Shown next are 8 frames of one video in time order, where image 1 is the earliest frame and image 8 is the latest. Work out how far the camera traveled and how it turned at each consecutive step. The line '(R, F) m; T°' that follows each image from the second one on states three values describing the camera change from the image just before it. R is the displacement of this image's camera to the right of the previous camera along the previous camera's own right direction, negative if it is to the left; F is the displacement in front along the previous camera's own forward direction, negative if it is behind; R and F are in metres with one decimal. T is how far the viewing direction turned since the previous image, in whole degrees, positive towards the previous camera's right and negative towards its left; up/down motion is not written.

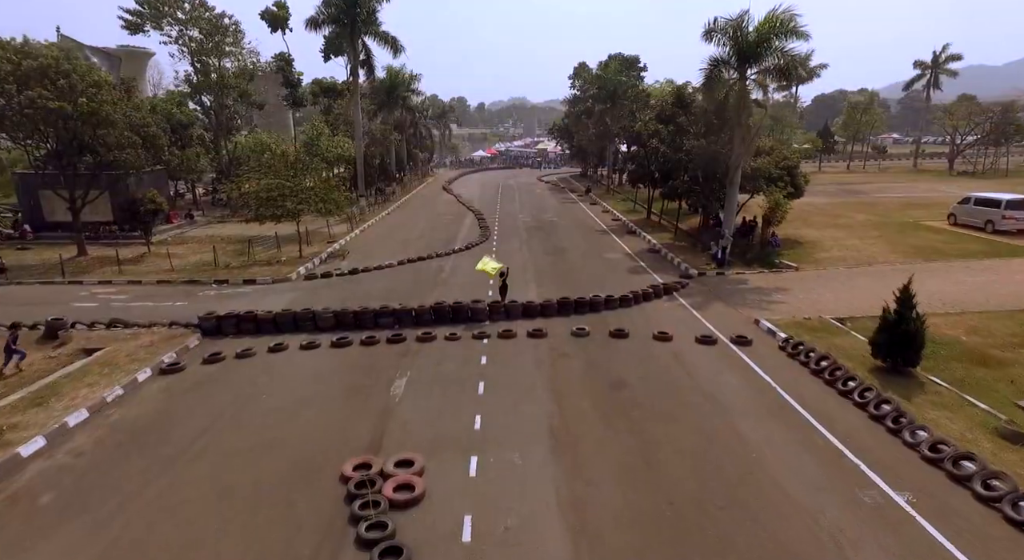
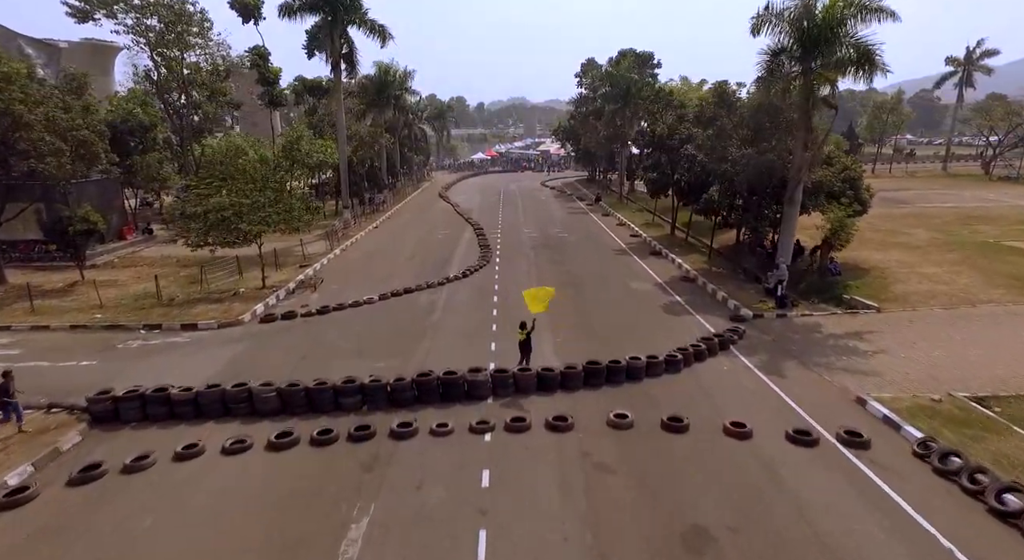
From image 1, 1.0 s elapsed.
(-0.2, +3.9) m; 0°
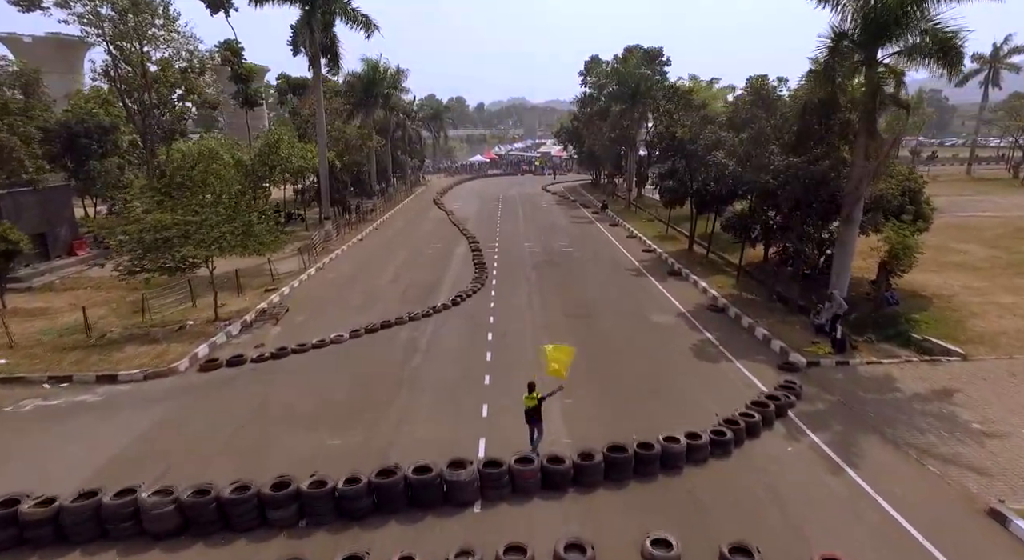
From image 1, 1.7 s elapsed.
(+0.1, +3.0) m; 0°
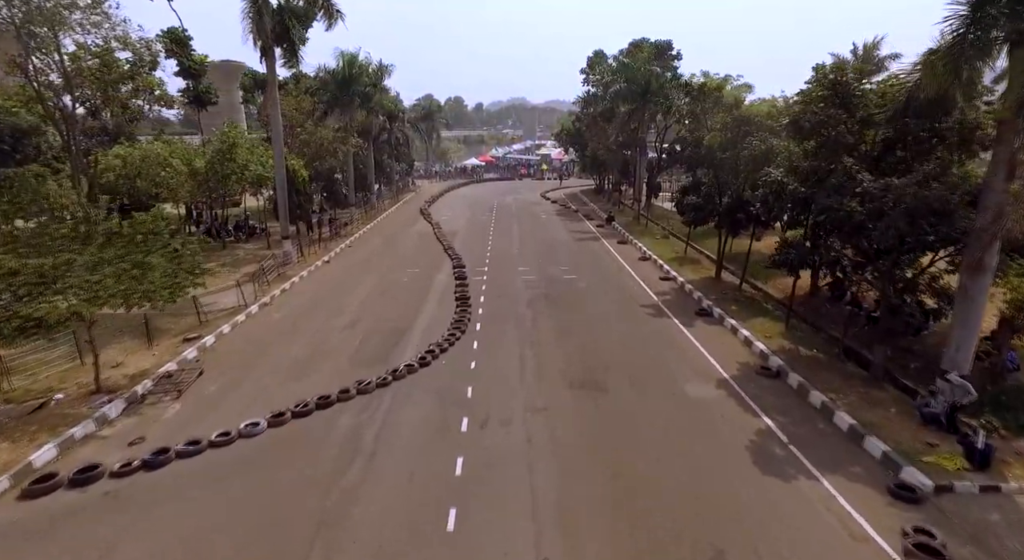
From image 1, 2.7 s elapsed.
(+0.3, +4.2) m; 0°
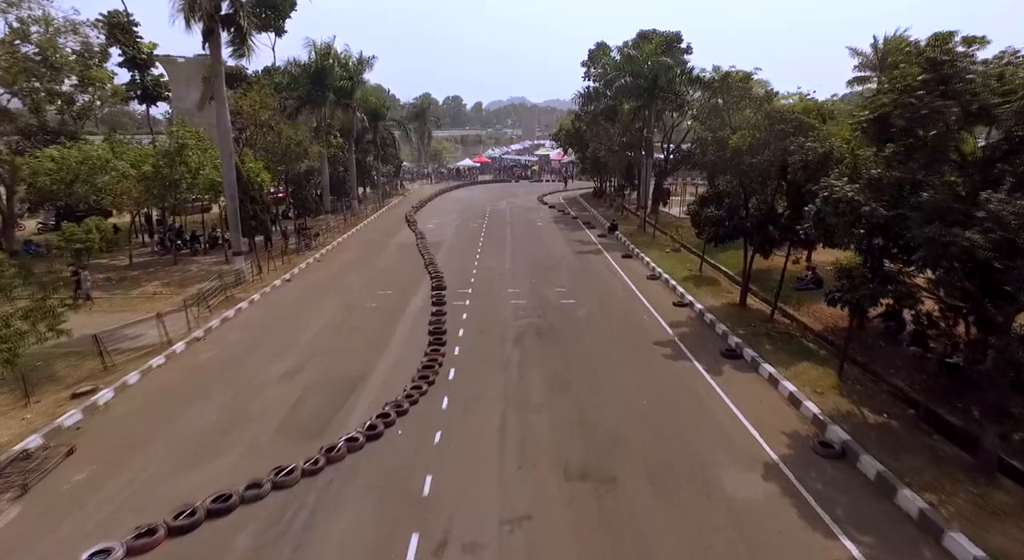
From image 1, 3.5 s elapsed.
(+0.4, +3.3) m; 0°
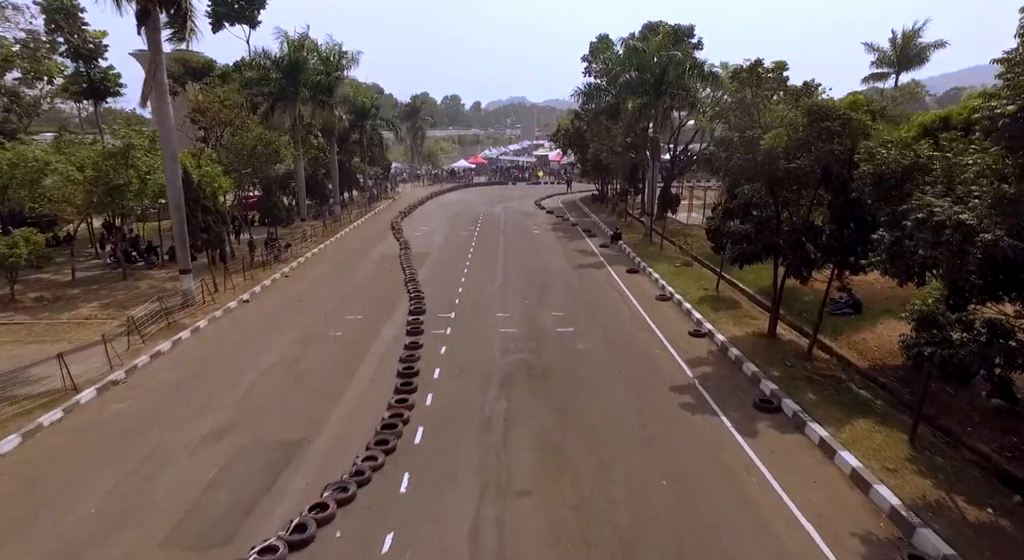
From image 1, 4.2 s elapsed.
(+0.3, +2.7) m; 0°
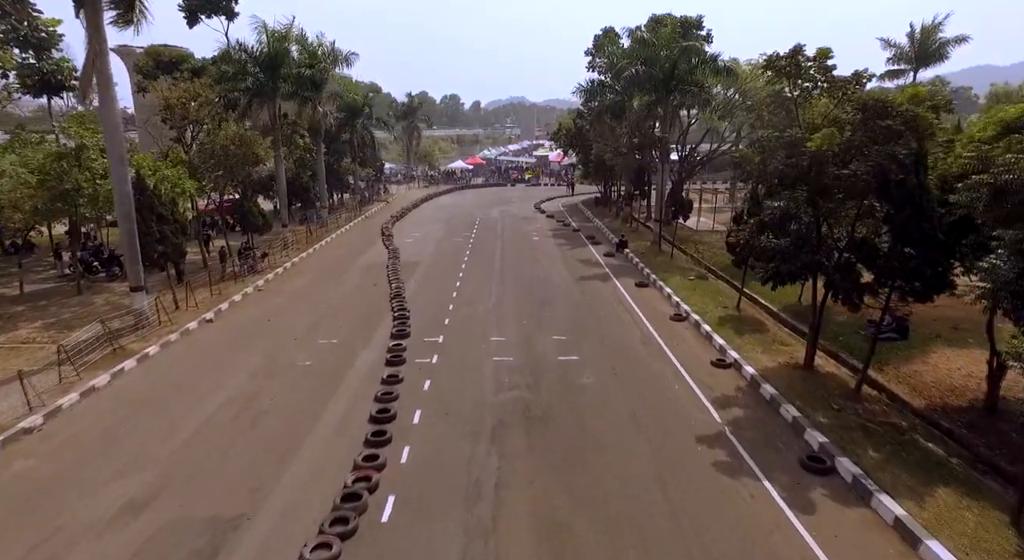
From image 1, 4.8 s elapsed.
(+0.1, +2.1) m; 0°
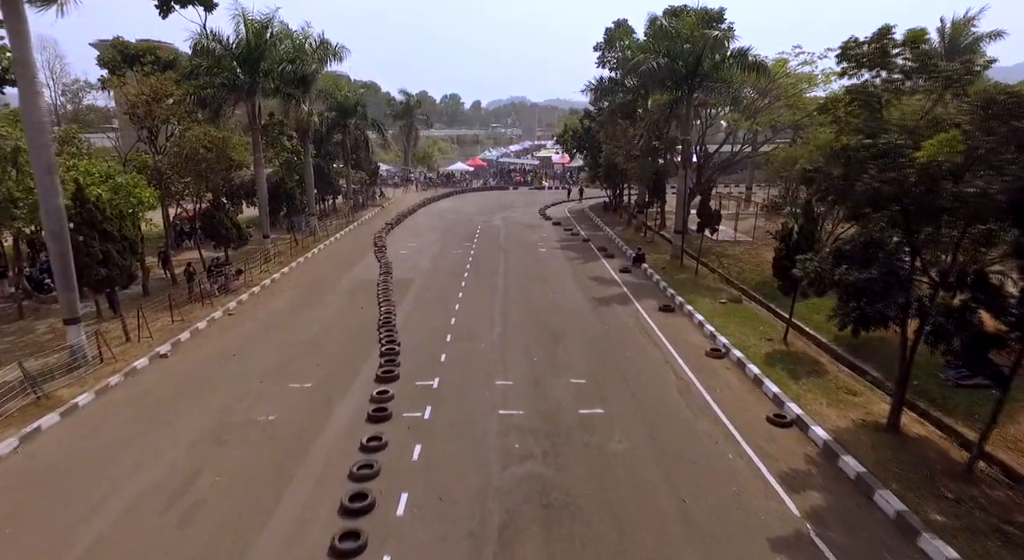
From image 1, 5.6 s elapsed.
(-0.2, +2.6) m; 0°
